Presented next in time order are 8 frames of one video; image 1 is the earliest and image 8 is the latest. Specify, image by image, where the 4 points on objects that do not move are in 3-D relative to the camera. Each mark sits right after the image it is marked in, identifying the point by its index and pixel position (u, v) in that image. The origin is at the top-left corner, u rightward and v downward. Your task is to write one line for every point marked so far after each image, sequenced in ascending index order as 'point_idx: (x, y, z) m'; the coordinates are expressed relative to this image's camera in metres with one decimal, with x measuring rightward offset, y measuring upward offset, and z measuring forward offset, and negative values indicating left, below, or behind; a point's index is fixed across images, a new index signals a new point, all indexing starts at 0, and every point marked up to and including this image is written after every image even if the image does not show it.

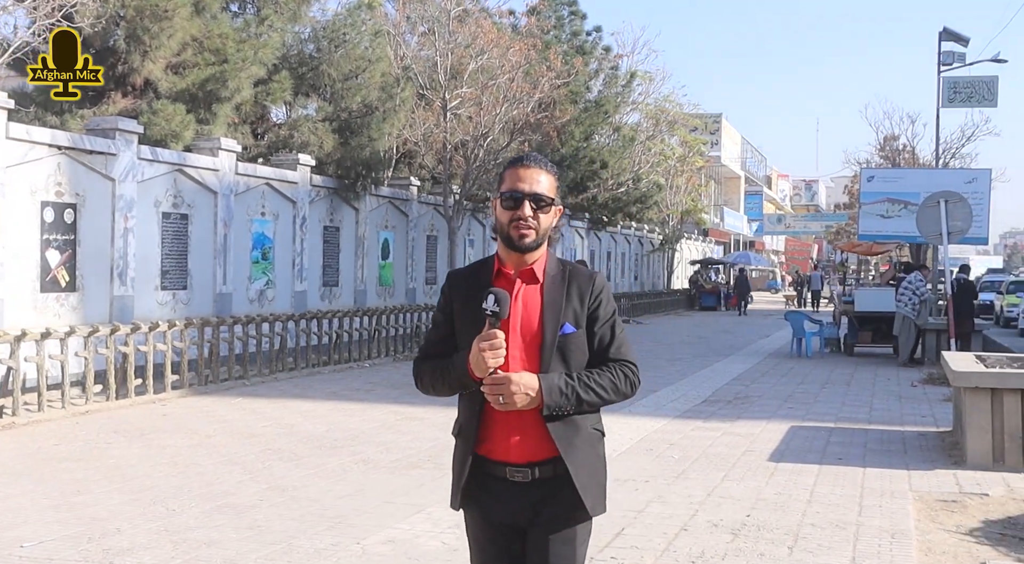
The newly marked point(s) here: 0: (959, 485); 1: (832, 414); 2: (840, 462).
0: (+3.5, -1.6, +7.4) m
1: (+3.9, -1.6, +11.4) m
2: (+2.9, -1.6, +8.3) m
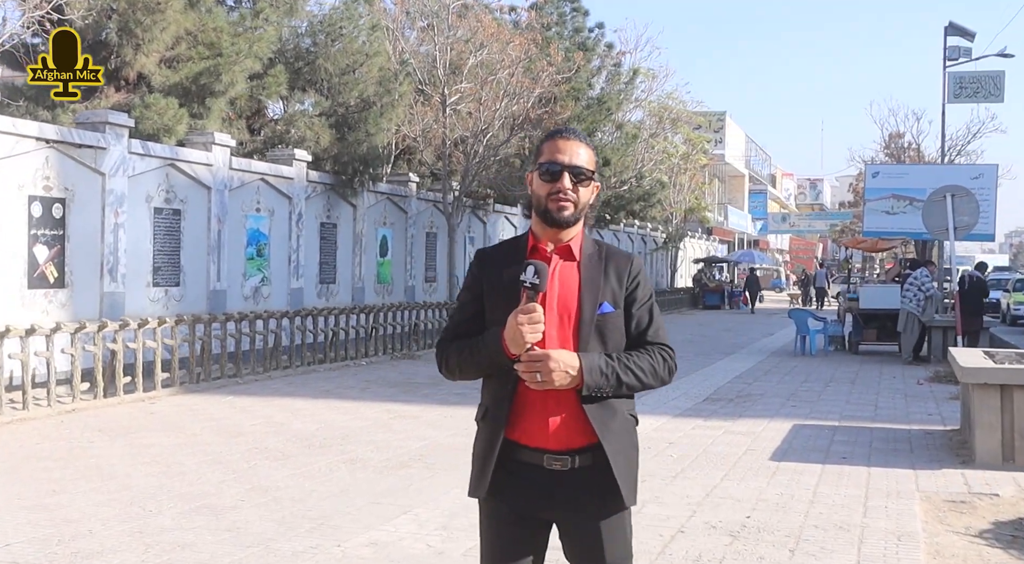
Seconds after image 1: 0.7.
0: (+3.5, -1.5, +7.1) m
1: (+3.8, -1.5, +11.1) m
2: (+2.9, -1.5, +8.1) m
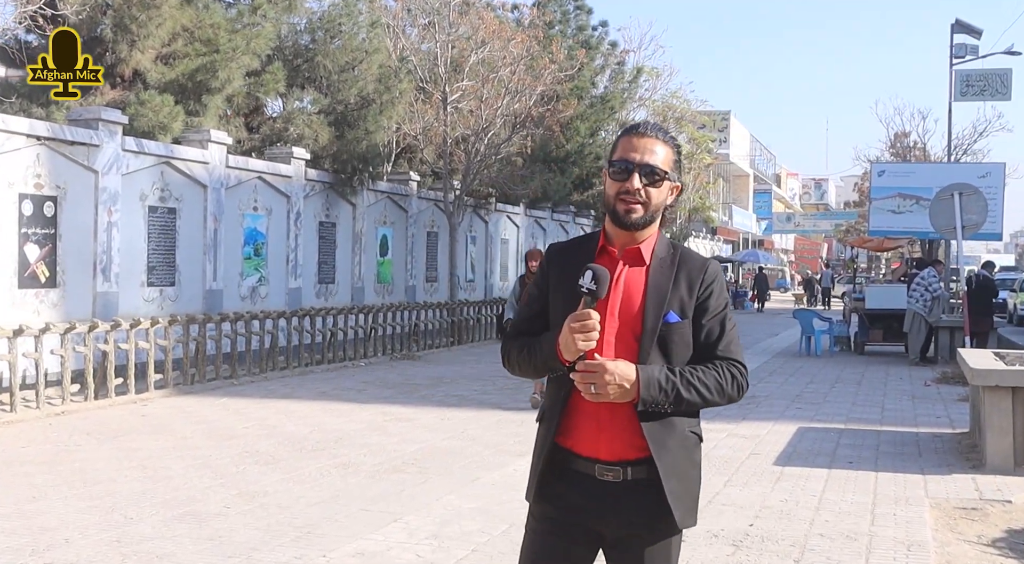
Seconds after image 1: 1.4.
0: (+3.4, -1.5, +6.9) m
1: (+3.8, -1.5, +10.9) m
2: (+2.8, -1.5, +7.8) m
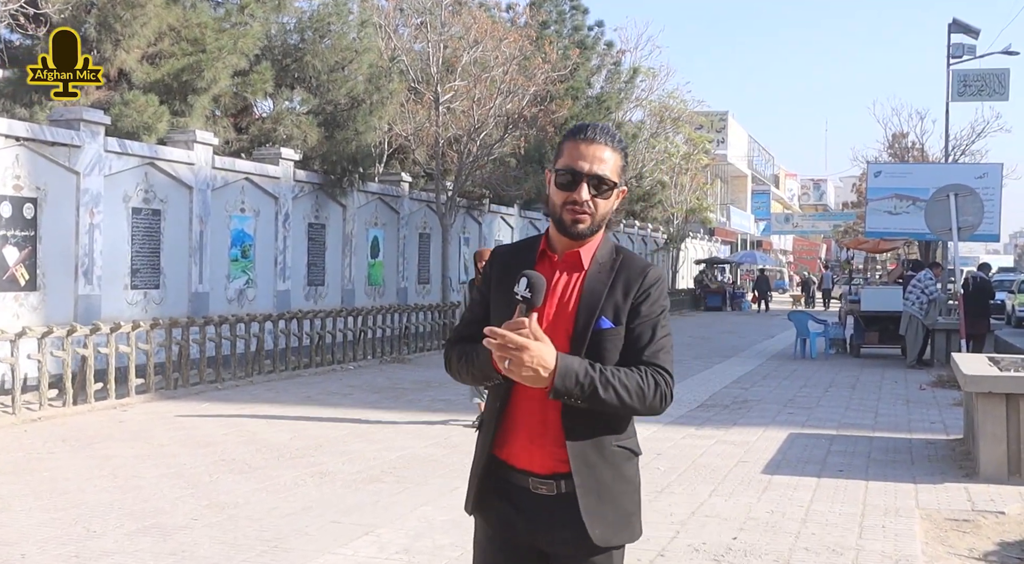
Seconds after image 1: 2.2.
0: (+3.3, -1.6, +6.7) m
1: (+3.7, -1.6, +10.7) m
2: (+2.7, -1.6, +7.6) m
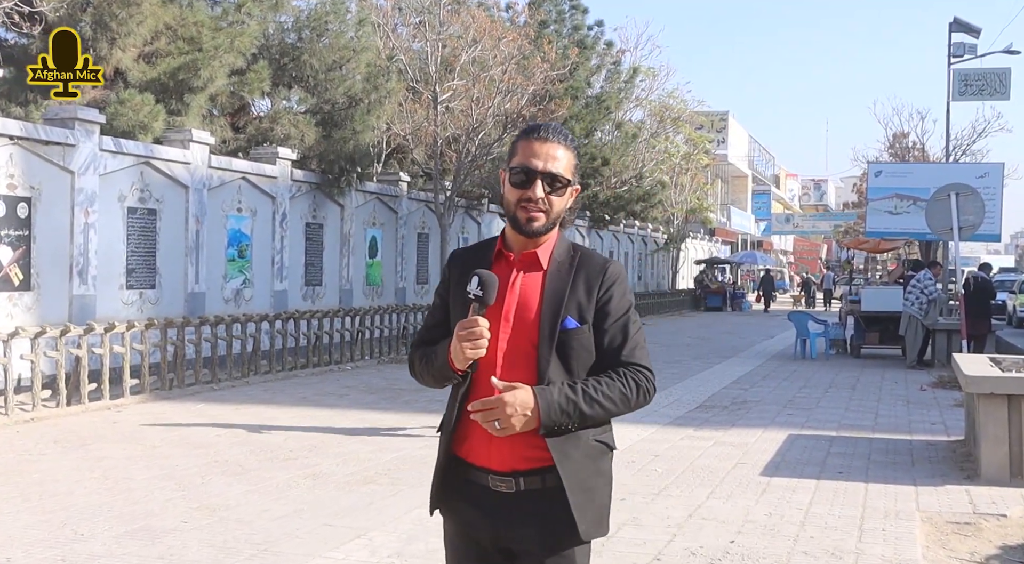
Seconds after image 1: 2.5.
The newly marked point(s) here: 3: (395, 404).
0: (+3.3, -1.6, +6.6) m
1: (+3.7, -1.6, +10.6) m
2: (+2.6, -1.6, +7.5) m
3: (-1.4, -1.5, +11.5) m
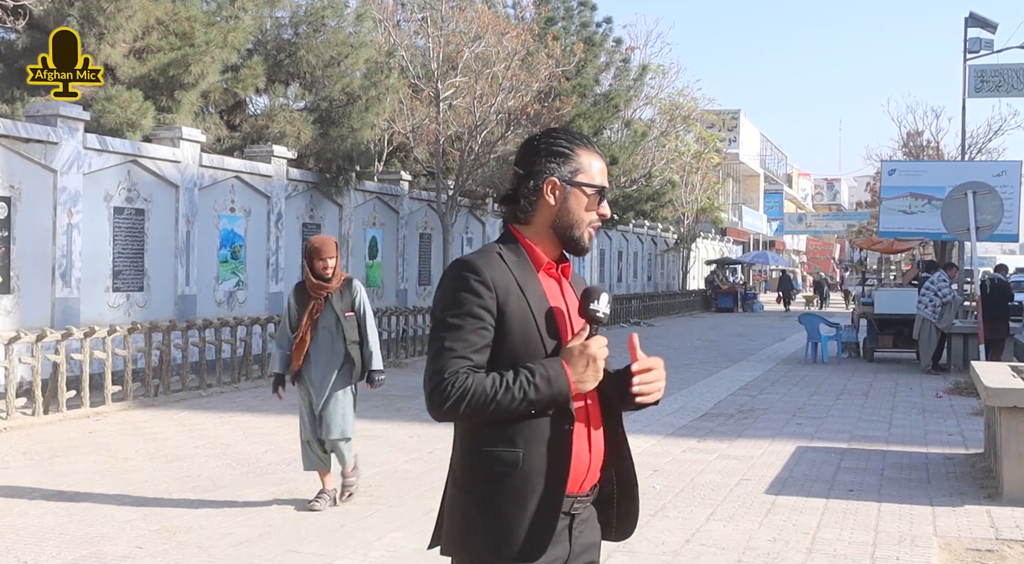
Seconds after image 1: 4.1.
0: (+3.1, -1.6, +6.1) m
1: (+3.6, -1.6, +10.1) m
2: (+2.6, -1.6, +7.1) m
3: (-1.5, -1.5, +11.1) m
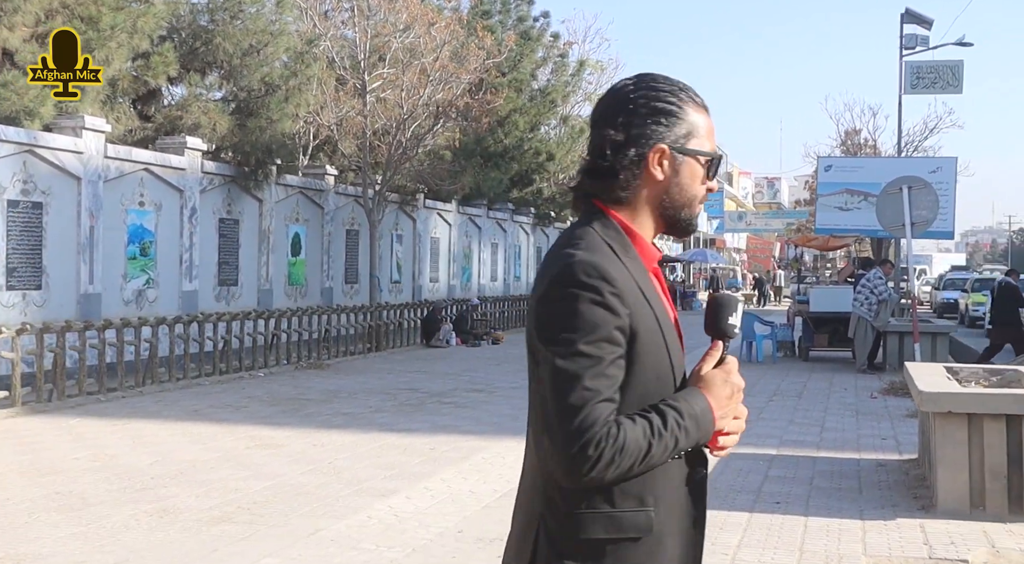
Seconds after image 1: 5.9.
0: (+2.5, -1.6, +5.8) m
1: (+2.7, -1.6, +9.8) m
2: (+1.8, -1.6, +6.7) m
3: (-2.4, -1.5, +10.5) m
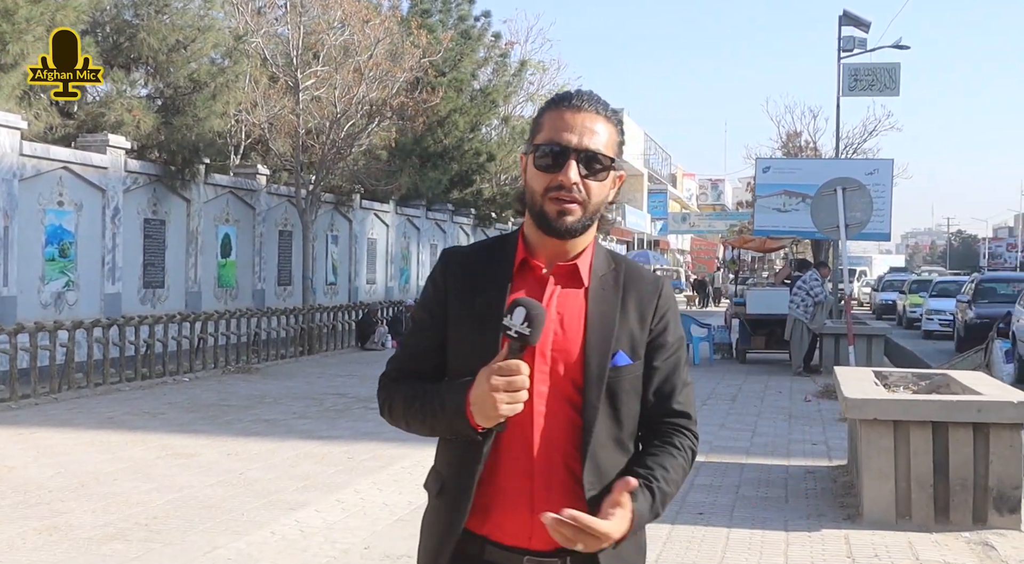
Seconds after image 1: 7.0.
0: (+1.9, -1.7, +5.8) m
1: (+1.9, -1.7, +9.9) m
2: (+1.2, -1.7, +6.7) m
3: (-3.2, -1.6, +10.2) m
